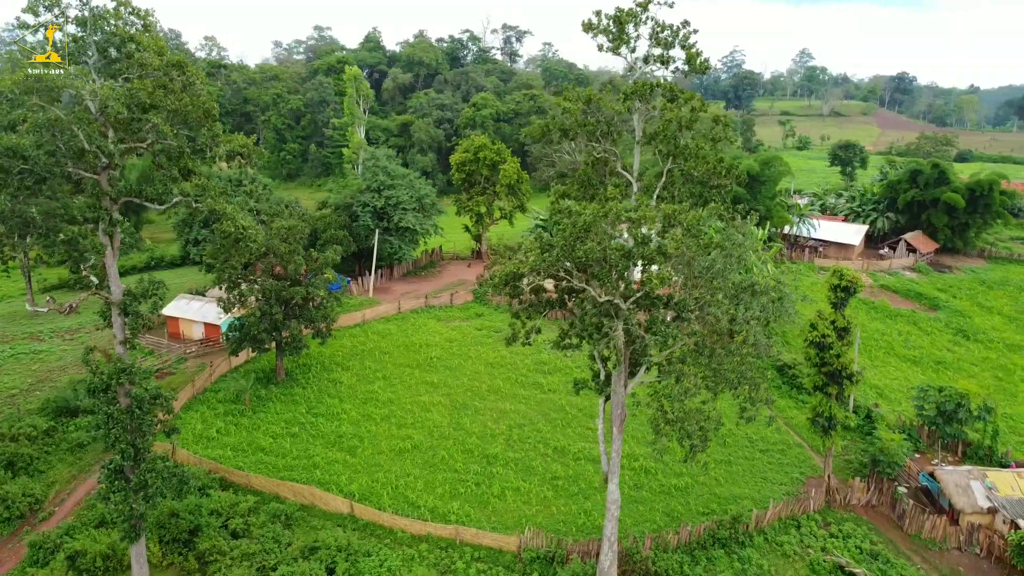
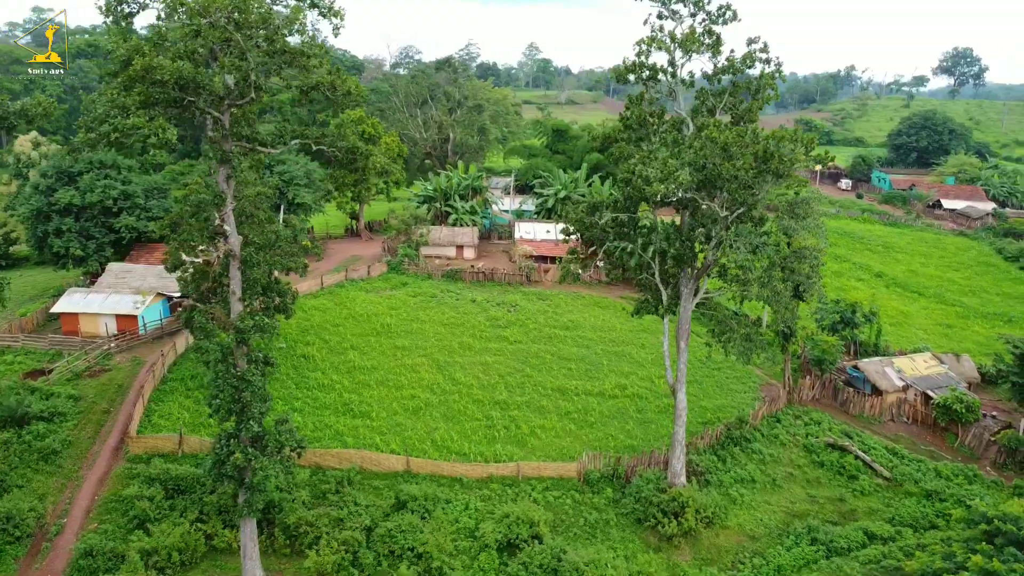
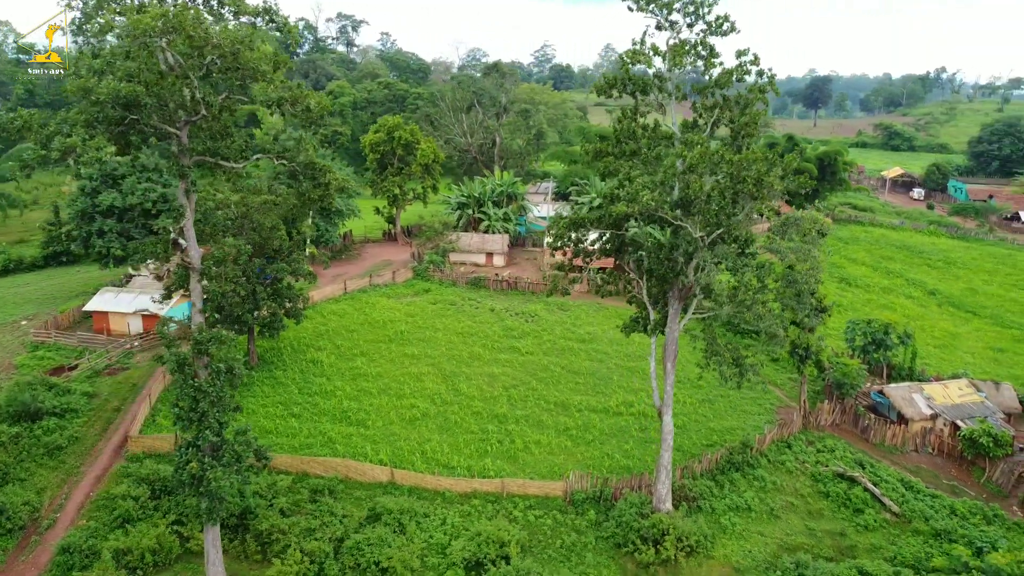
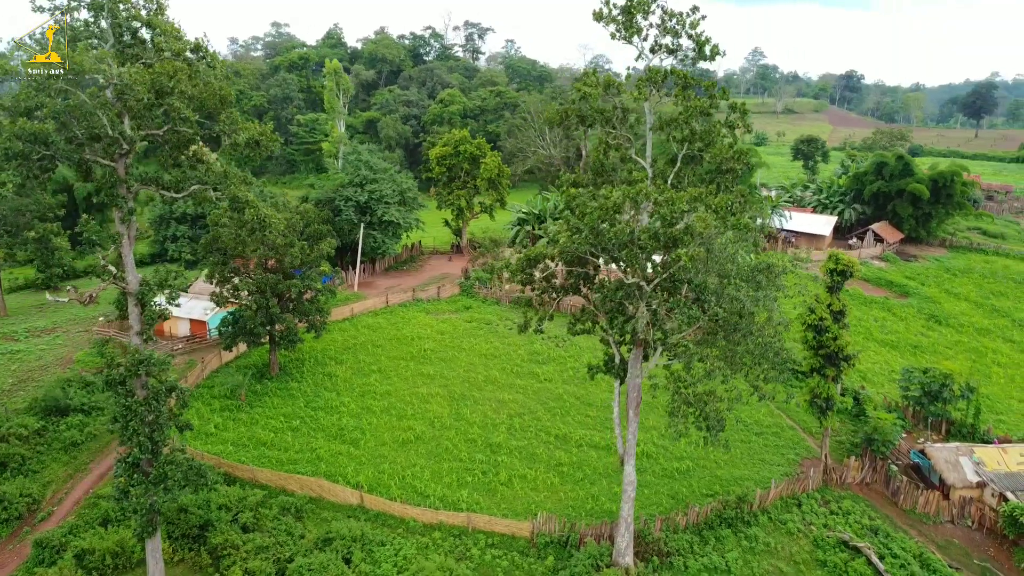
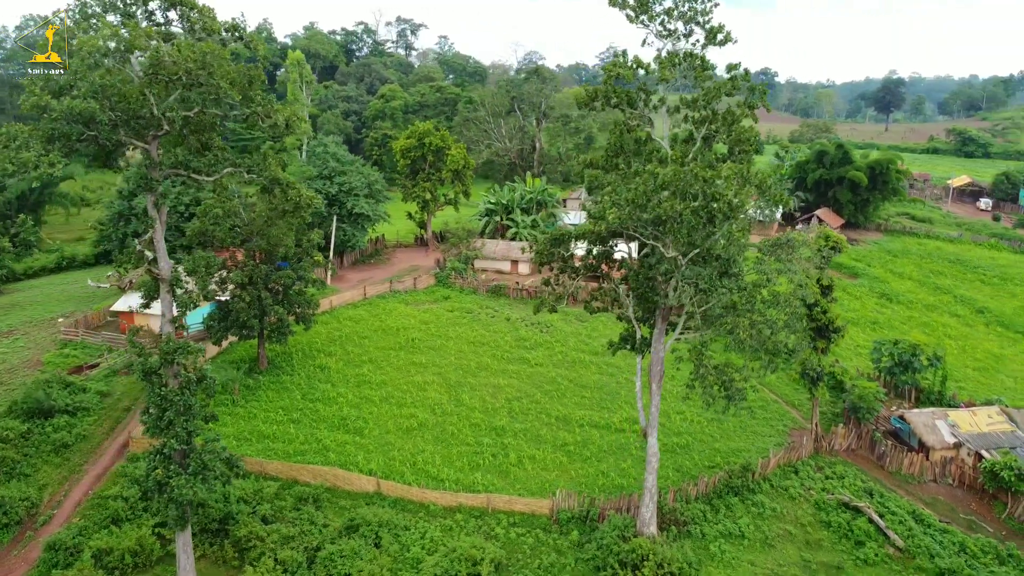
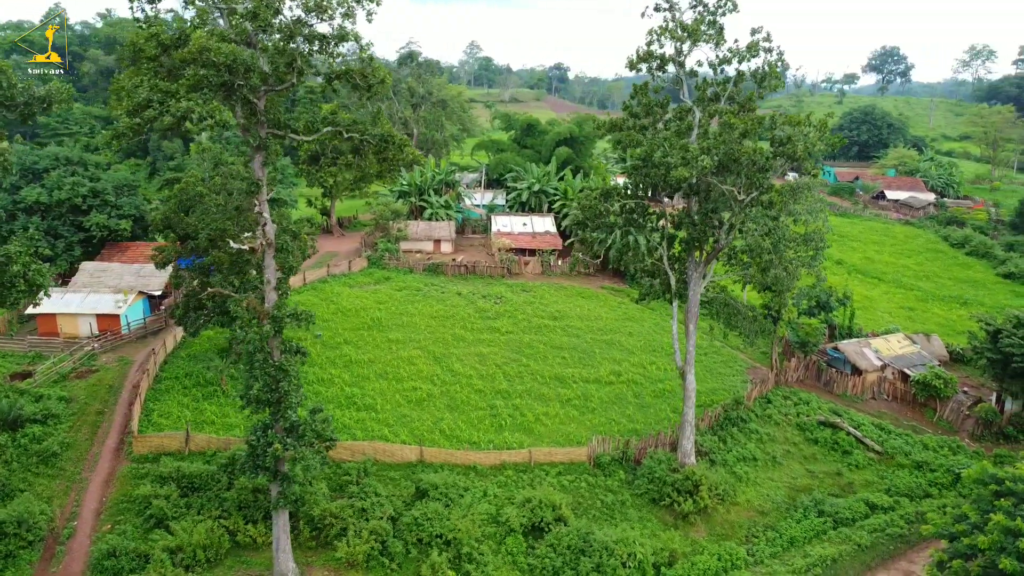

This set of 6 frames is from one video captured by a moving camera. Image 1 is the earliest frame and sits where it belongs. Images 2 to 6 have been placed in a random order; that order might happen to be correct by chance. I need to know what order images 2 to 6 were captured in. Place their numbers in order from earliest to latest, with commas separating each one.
4, 5, 3, 2, 6
